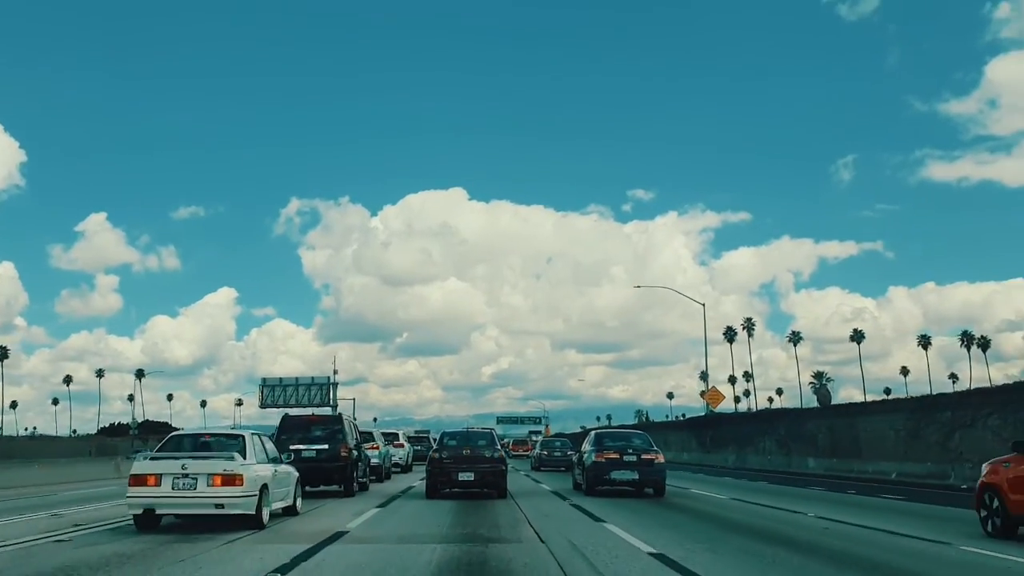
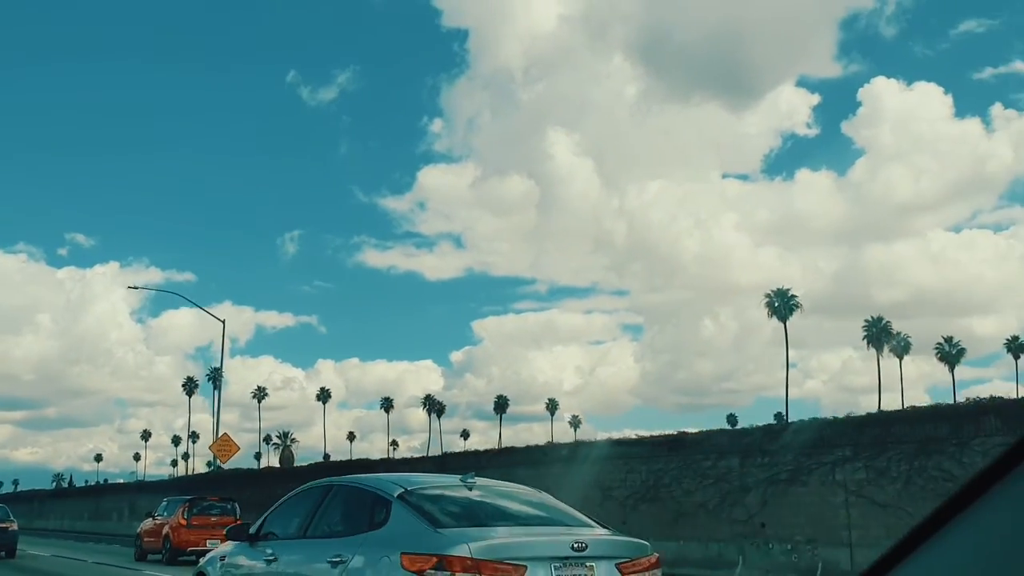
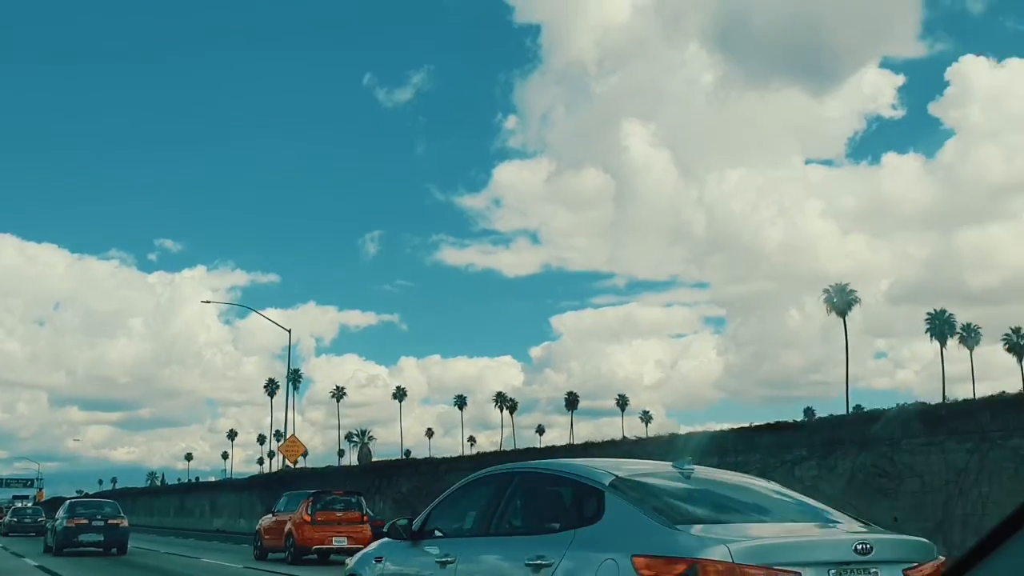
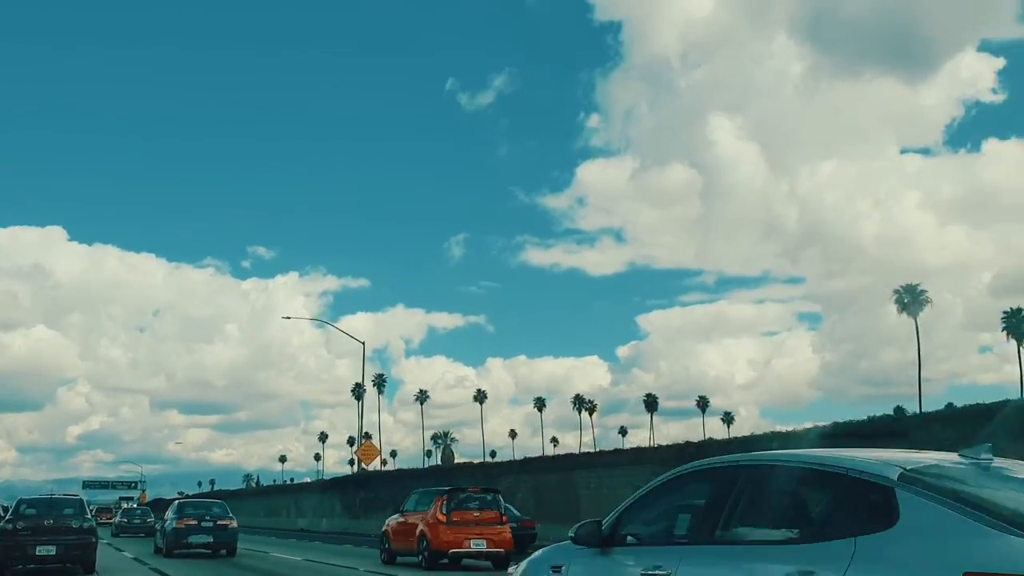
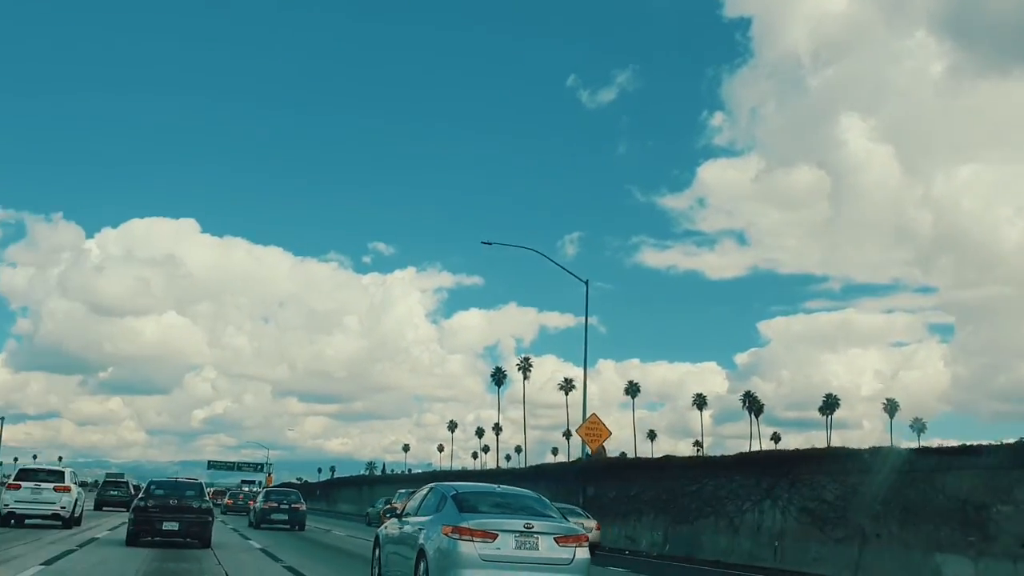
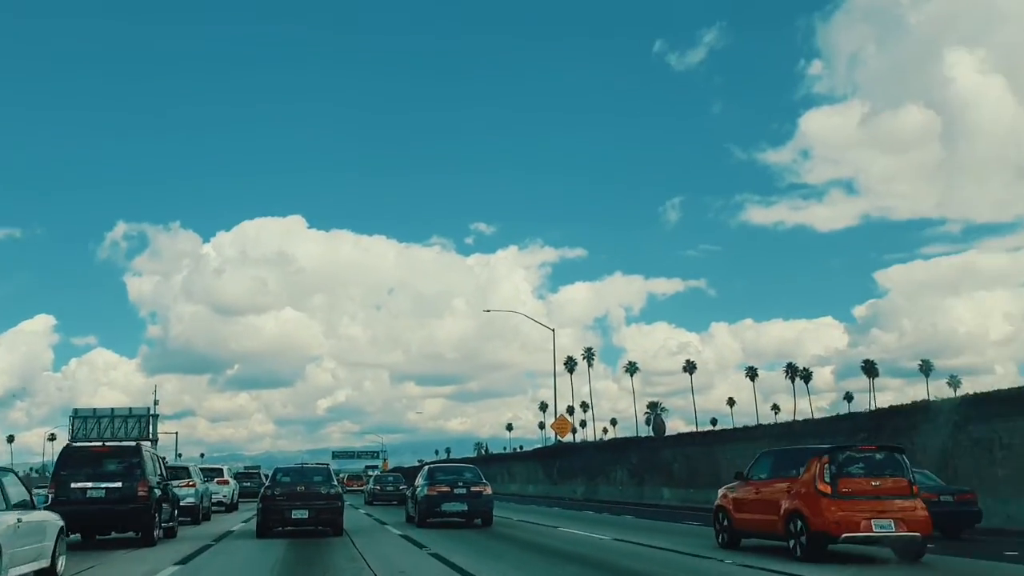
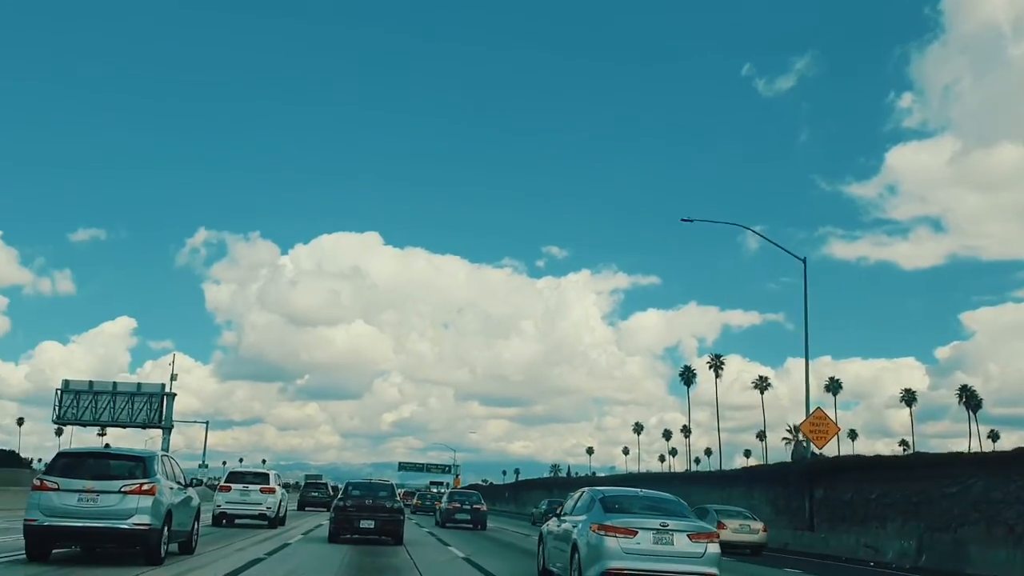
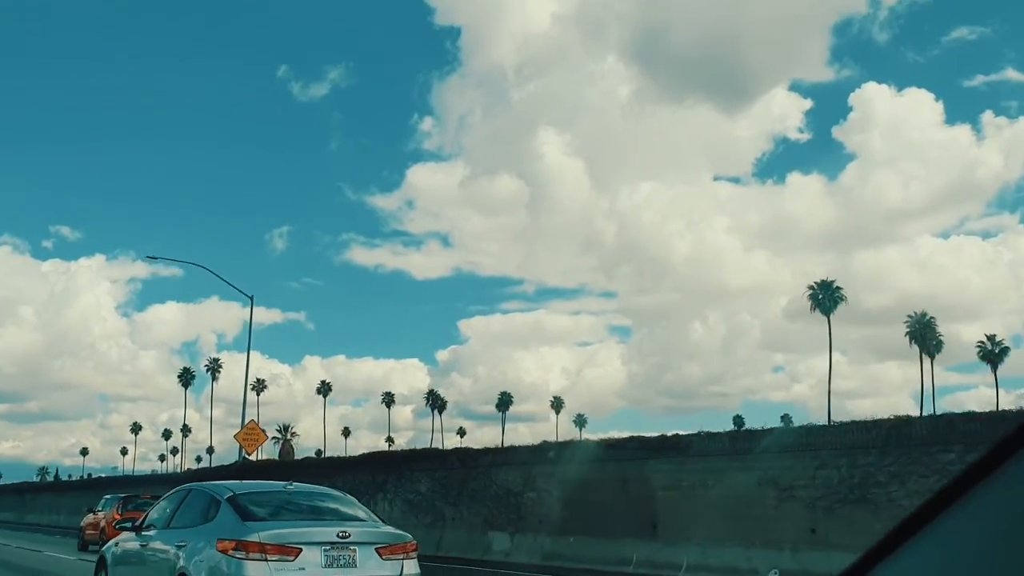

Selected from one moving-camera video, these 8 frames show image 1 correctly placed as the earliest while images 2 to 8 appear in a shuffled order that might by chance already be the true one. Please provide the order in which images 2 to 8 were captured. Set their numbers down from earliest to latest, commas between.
6, 4, 3, 2, 8, 5, 7
